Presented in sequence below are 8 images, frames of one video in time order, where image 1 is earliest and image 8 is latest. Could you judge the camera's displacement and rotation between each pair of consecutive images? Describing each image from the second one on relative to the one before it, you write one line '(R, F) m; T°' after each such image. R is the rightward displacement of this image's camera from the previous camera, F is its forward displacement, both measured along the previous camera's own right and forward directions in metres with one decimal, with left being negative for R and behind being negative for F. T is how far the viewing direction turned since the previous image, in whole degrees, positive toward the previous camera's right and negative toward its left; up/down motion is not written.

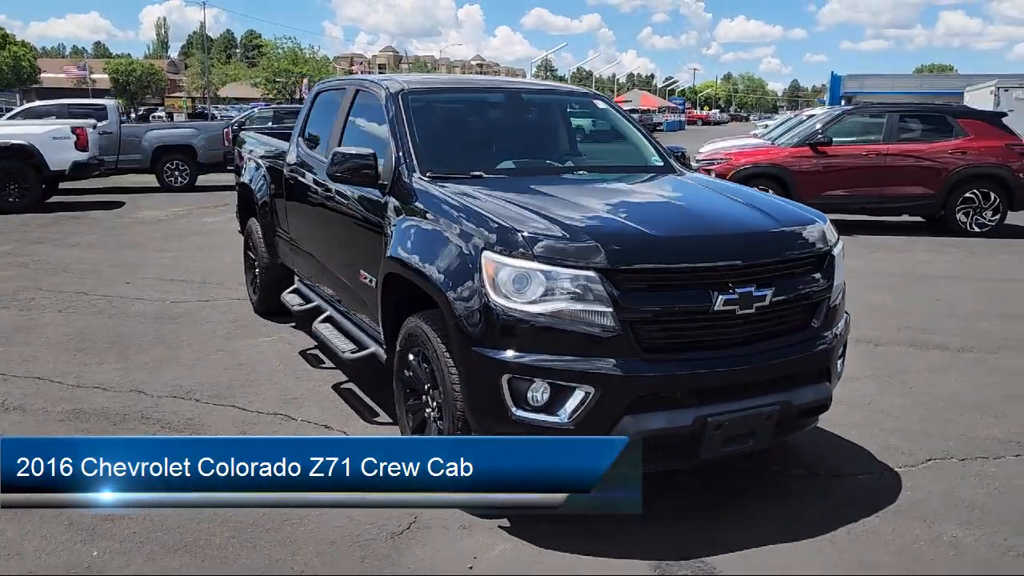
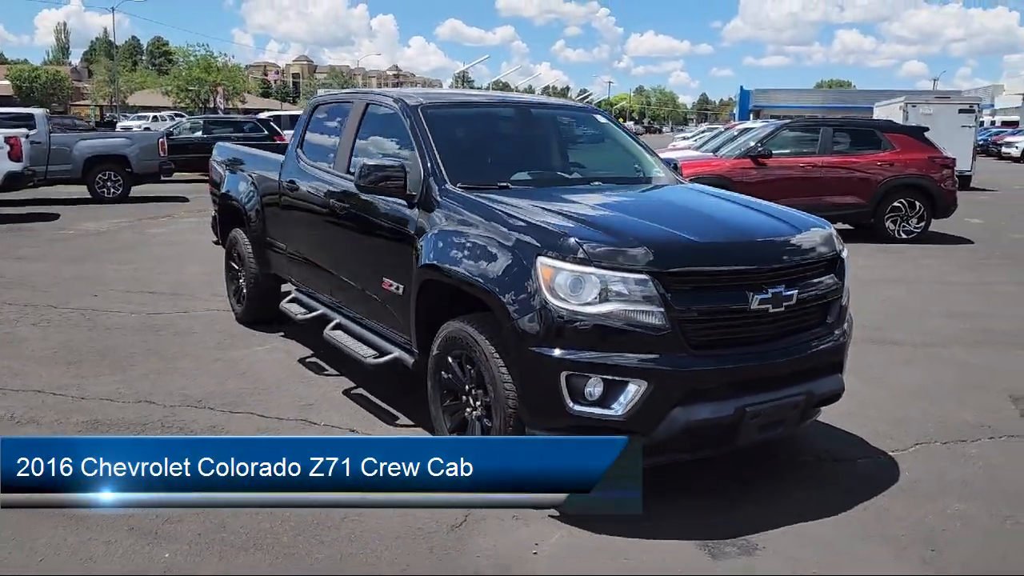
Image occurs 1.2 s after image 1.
(-0.6, -0.2) m; +5°
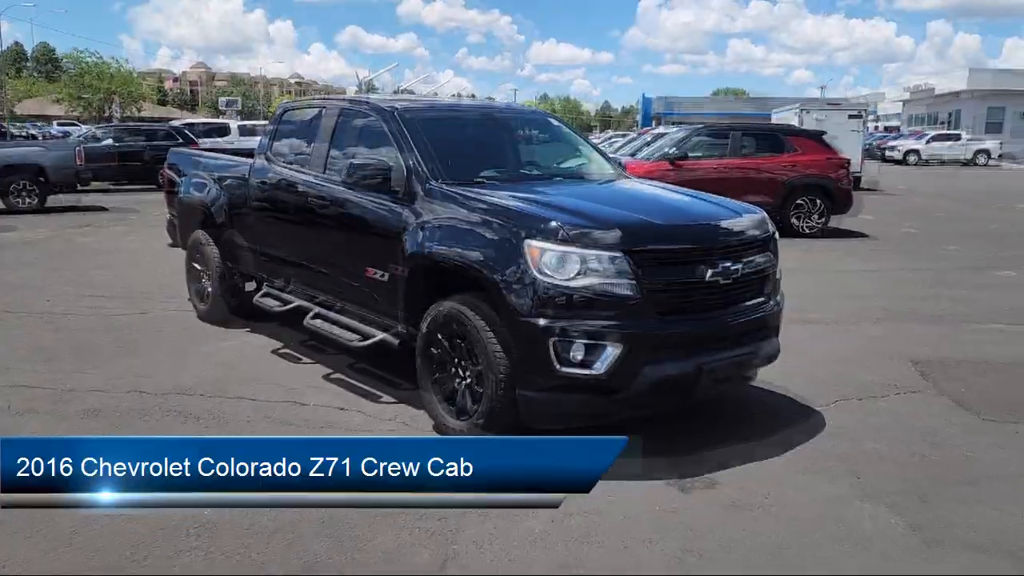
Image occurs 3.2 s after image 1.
(-0.4, -0.5) m; +6°
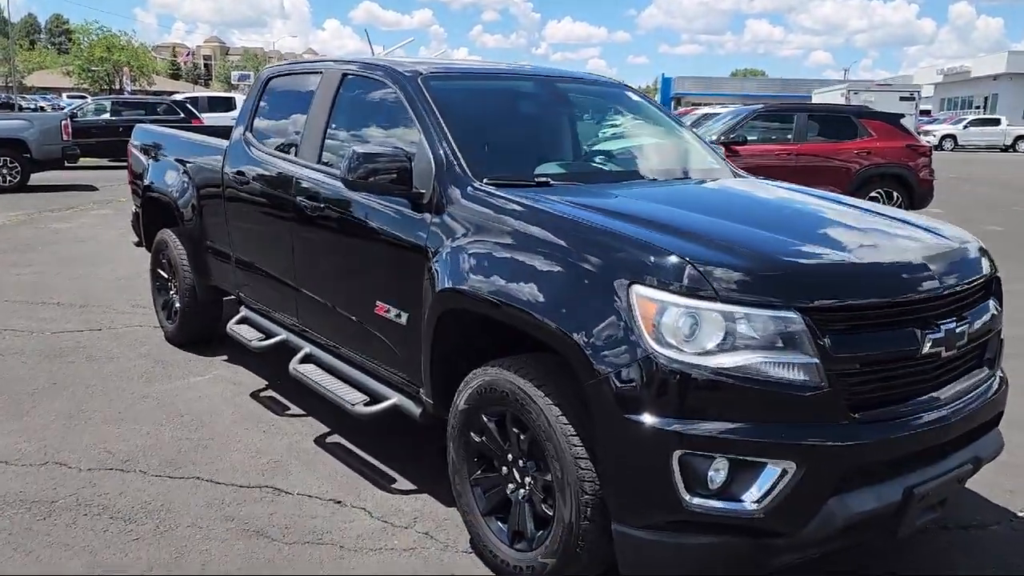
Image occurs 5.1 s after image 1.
(-0.3, +1.6) m; -1°
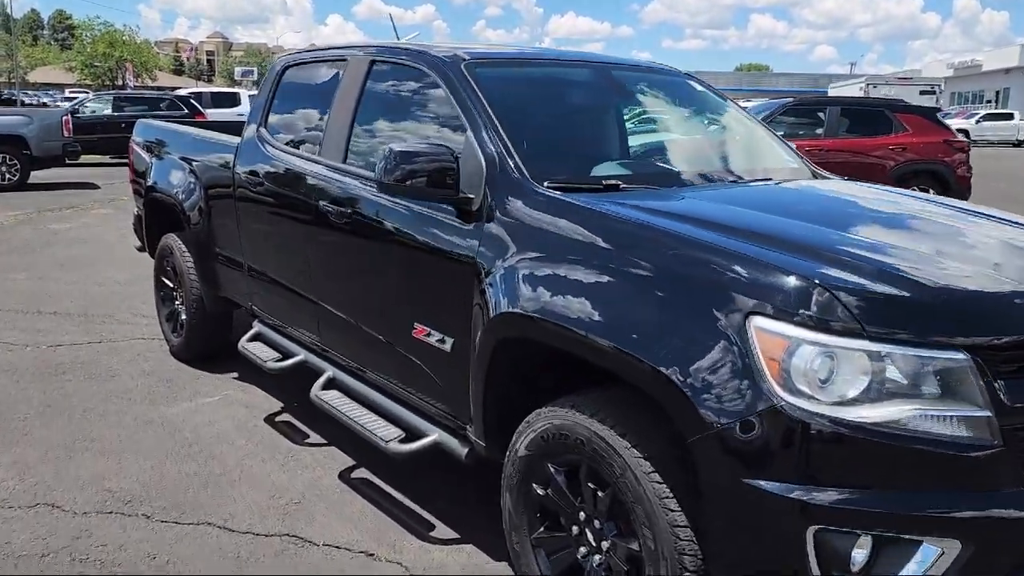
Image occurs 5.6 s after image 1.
(-0.2, +0.5) m; 0°
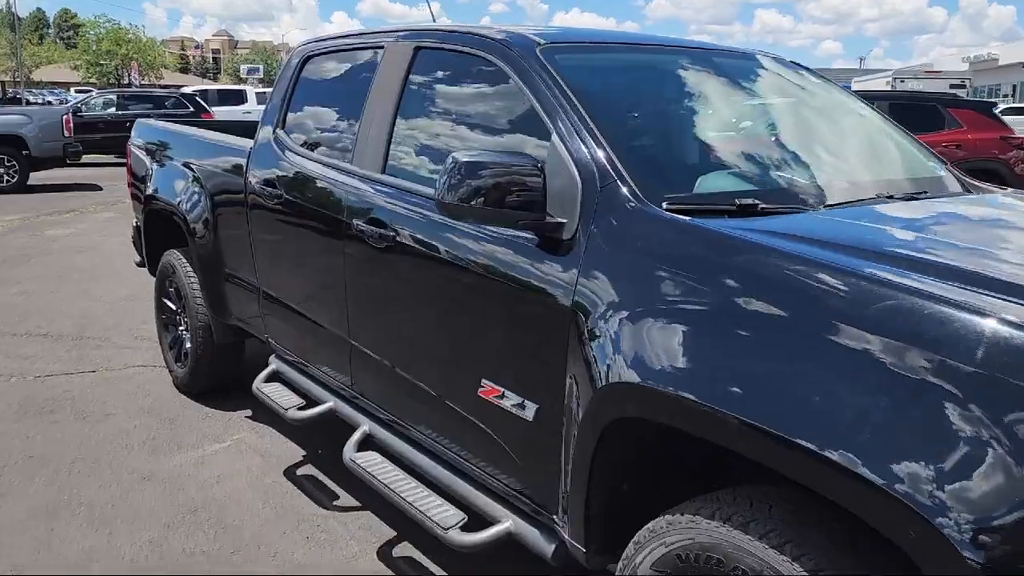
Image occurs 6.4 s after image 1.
(-0.3, +0.7) m; 0°
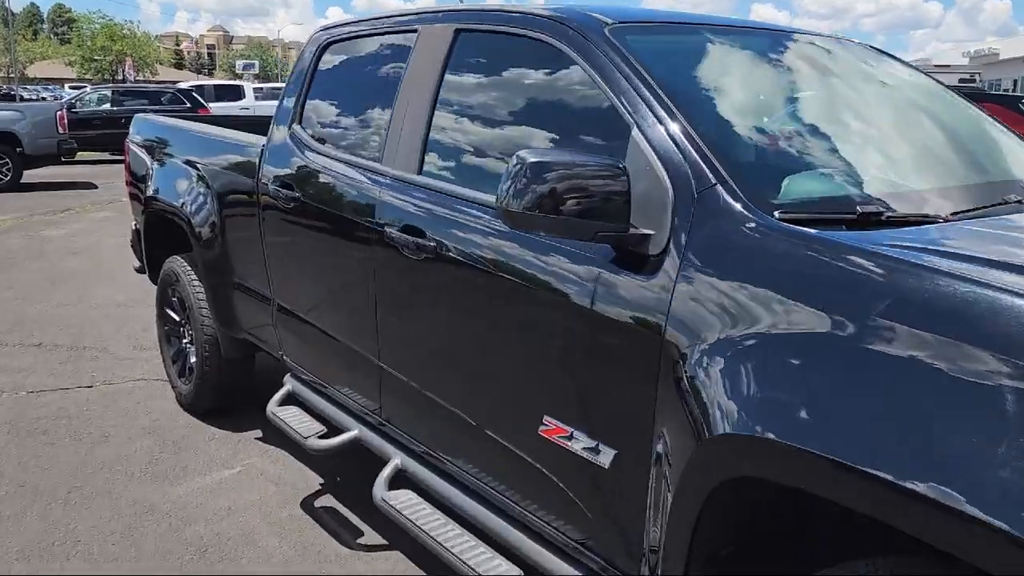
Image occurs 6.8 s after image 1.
(-0.2, +0.4) m; 0°
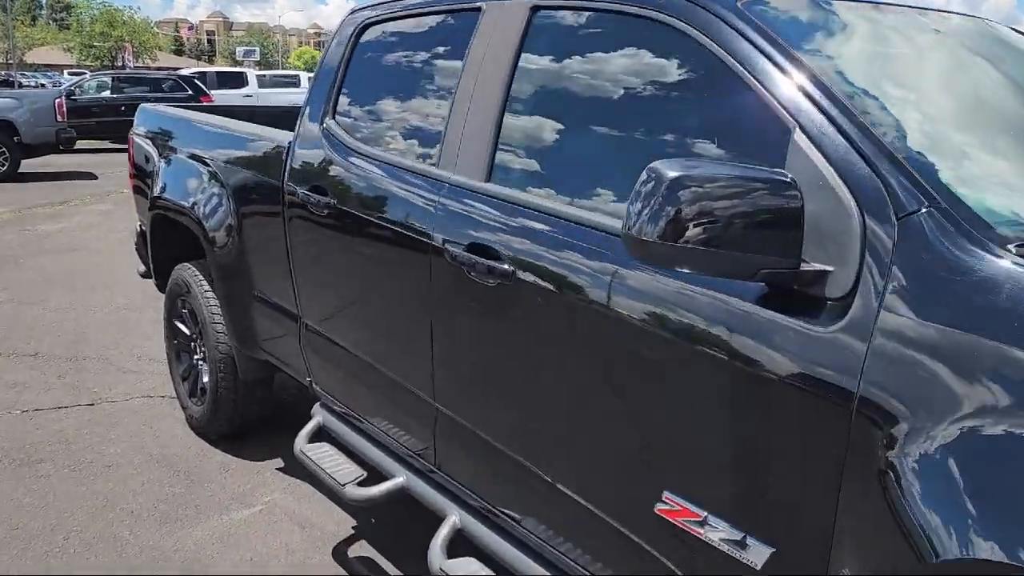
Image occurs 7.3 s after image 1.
(-0.2, +0.5) m; 0°
